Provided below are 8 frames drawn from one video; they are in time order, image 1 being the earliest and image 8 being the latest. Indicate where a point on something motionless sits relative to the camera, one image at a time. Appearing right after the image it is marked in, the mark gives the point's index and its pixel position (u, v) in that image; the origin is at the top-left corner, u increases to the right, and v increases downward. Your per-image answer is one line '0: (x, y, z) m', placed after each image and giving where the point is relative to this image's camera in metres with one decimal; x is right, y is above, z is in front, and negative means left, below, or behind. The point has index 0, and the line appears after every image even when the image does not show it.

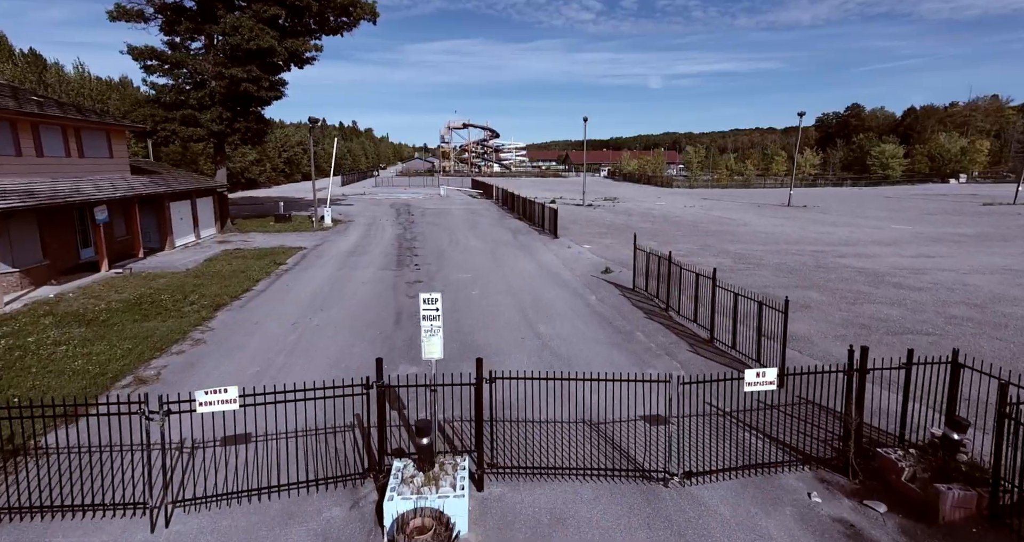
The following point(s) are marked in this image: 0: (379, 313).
0: (-3.0, -1.0, +12.2) m
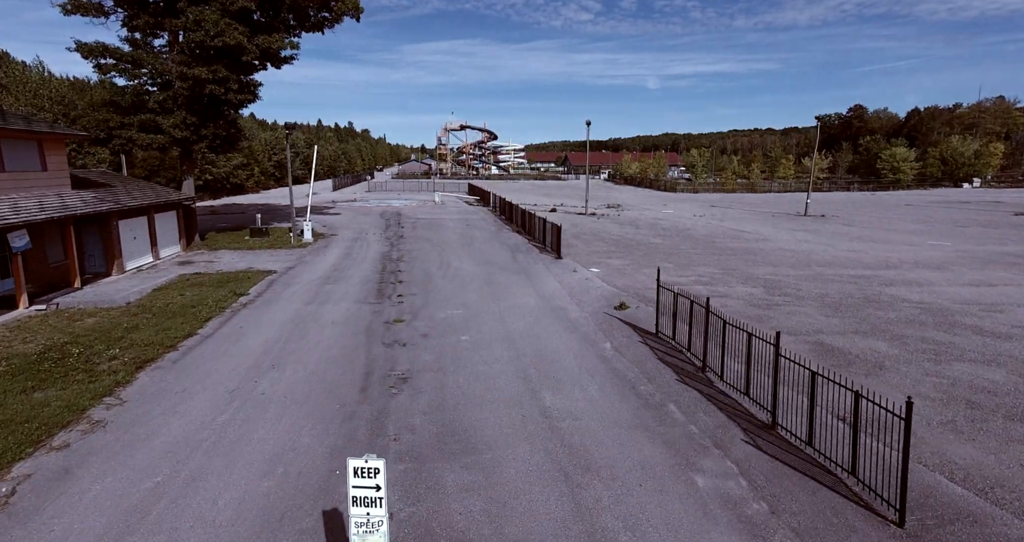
0: (-3.1, -1.9, +9.7) m
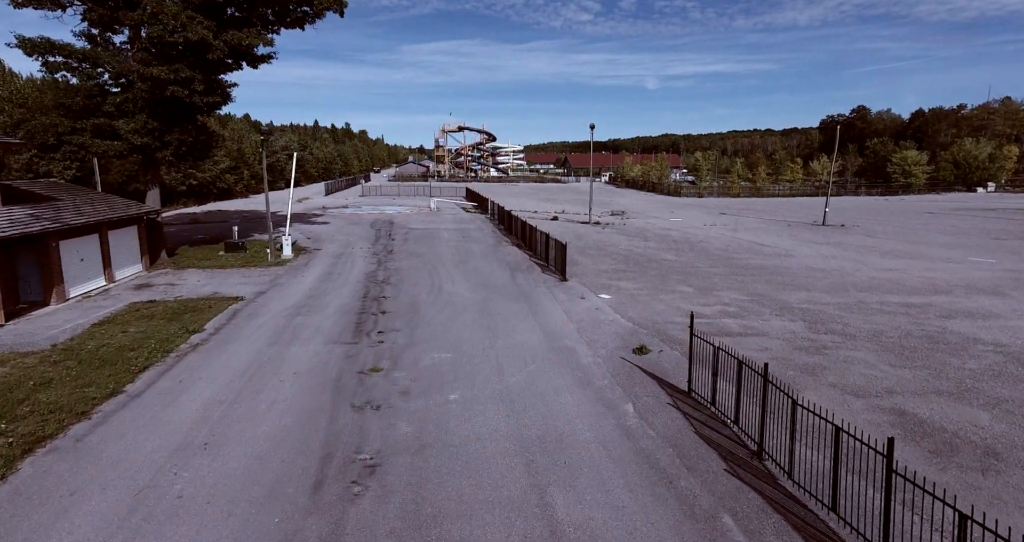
0: (-3.1, -2.7, +7.5) m
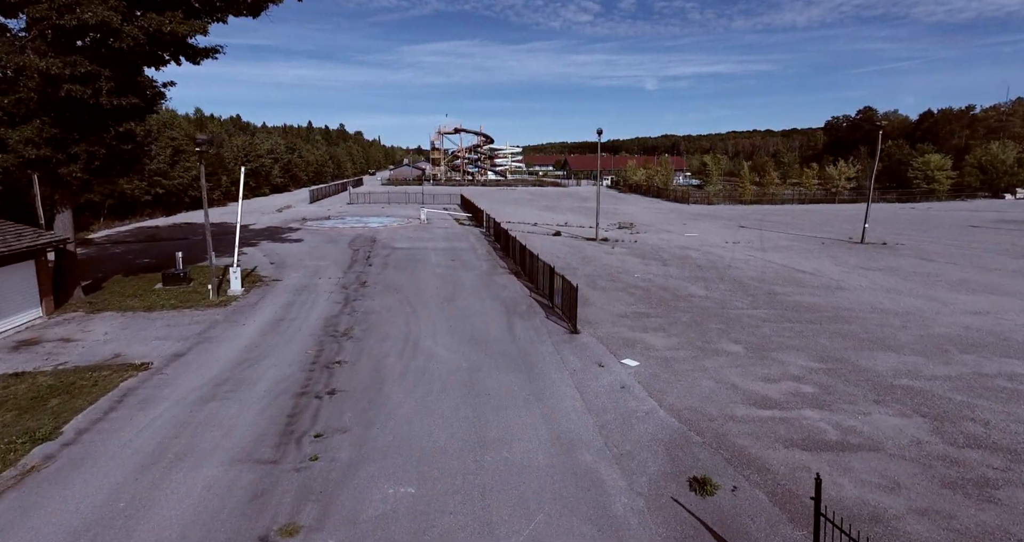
0: (-3.2, -4.0, +3.5) m
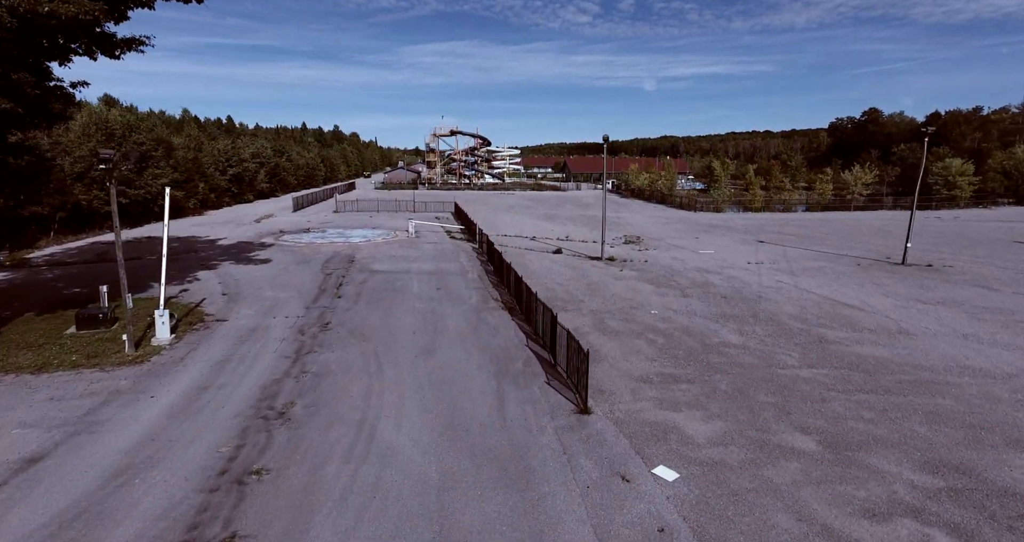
0: (-3.3, -5.2, 0.0) m
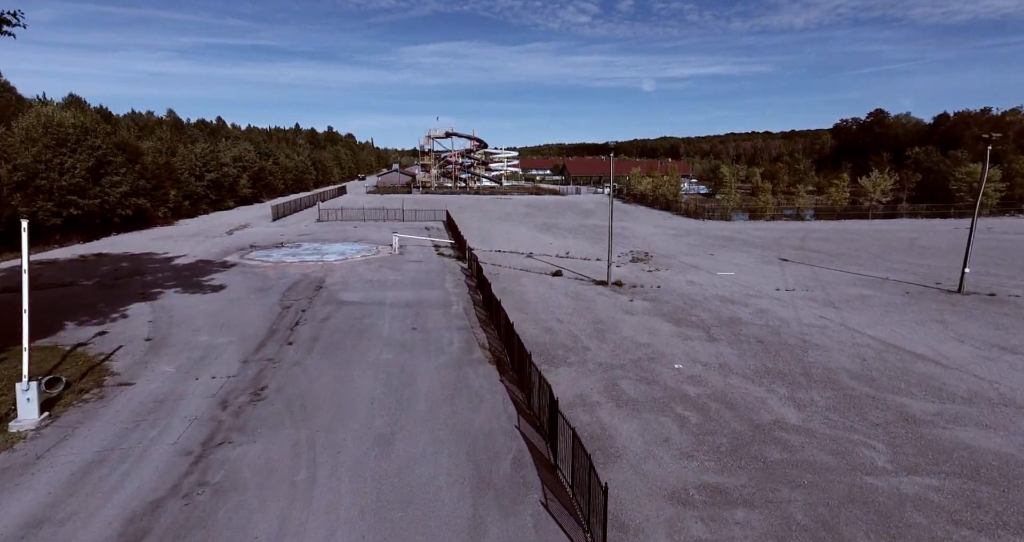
0: (-3.6, -6.4, -3.8) m
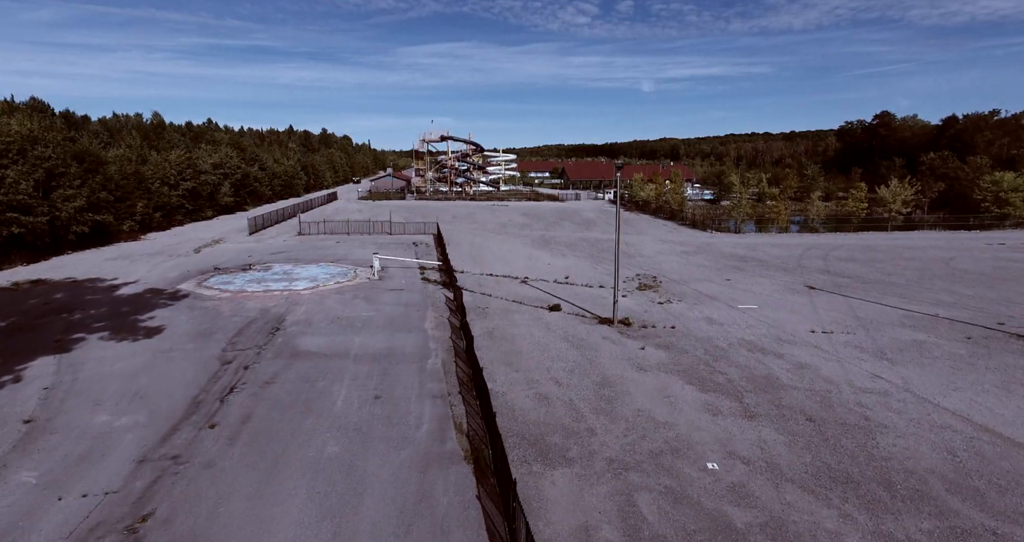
0: (-4.0, -7.9, -7.5) m
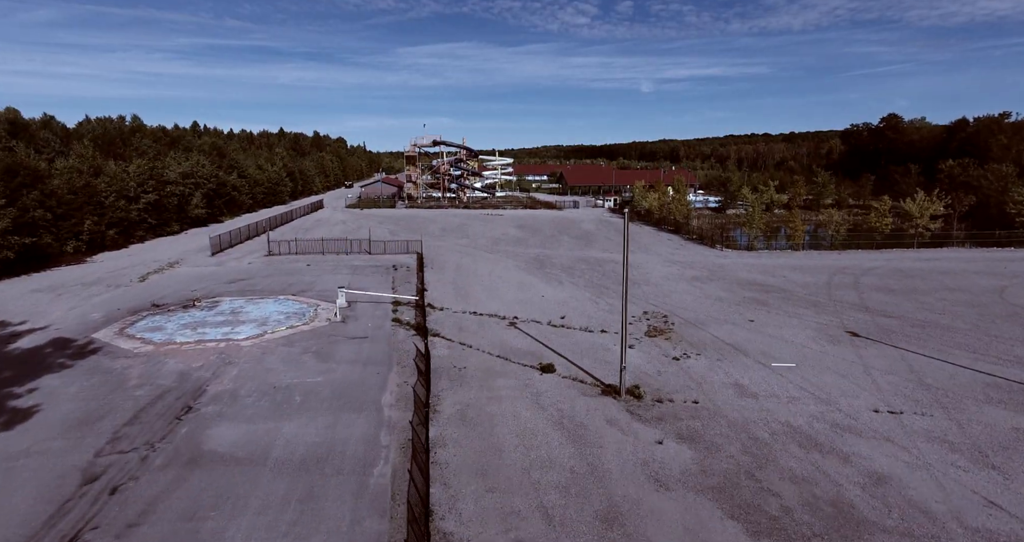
0: (-4.6, -9.8, -12.2) m
